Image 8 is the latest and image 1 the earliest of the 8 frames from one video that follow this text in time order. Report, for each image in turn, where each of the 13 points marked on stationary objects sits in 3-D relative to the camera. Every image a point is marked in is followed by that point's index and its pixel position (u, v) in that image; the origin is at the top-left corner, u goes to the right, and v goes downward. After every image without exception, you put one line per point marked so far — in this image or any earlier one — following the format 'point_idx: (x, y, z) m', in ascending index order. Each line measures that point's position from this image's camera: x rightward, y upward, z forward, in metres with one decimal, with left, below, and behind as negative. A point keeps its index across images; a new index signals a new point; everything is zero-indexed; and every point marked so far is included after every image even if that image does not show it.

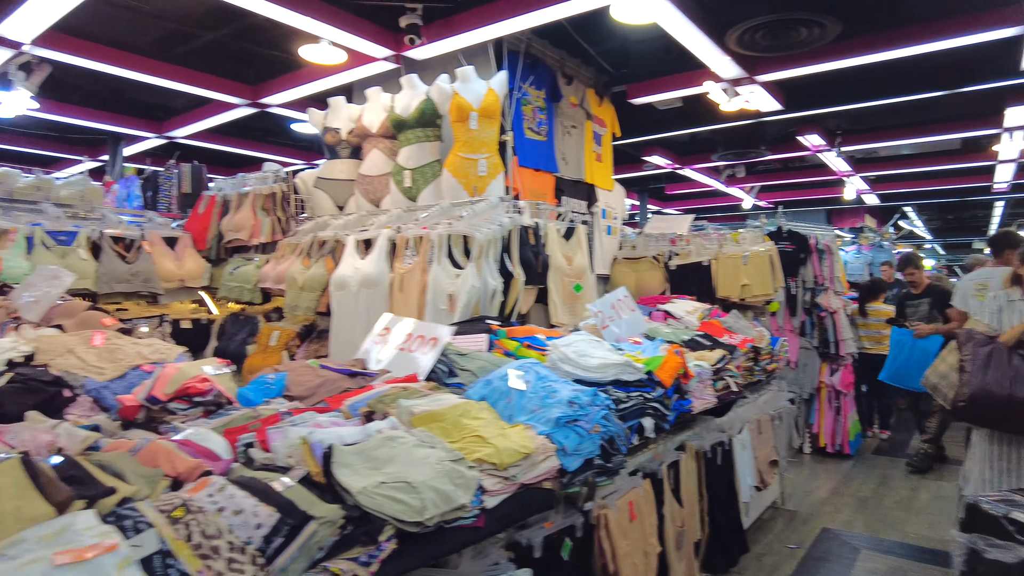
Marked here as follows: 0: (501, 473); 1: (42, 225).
0: (0.0, -0.4, +1.4) m
1: (-2.2, +0.3, +3.1) m
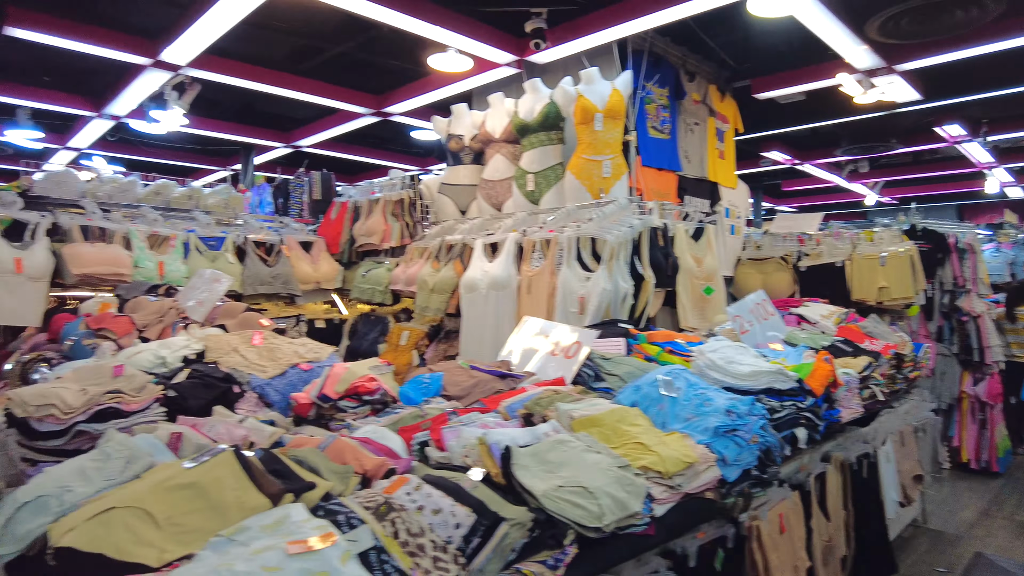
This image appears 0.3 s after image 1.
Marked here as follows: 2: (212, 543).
0: (+0.3, -0.4, +1.4) m
1: (-1.6, +0.3, +3.4) m
2: (-0.4, -0.4, +1.0) m
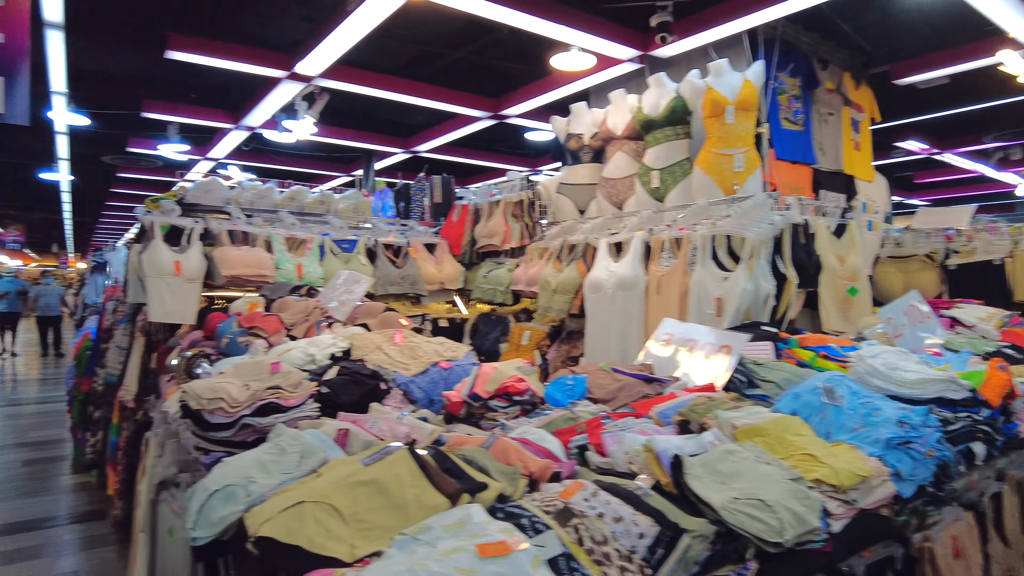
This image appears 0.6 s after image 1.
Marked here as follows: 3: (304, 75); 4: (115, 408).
0: (+0.7, -0.4, +1.3) m
1: (-1.0, +0.3, +3.5) m
2: (-0.2, -0.4, +1.0) m
3: (-1.2, +1.2, +3.9) m
4: (-2.2, -0.6, +3.6) m
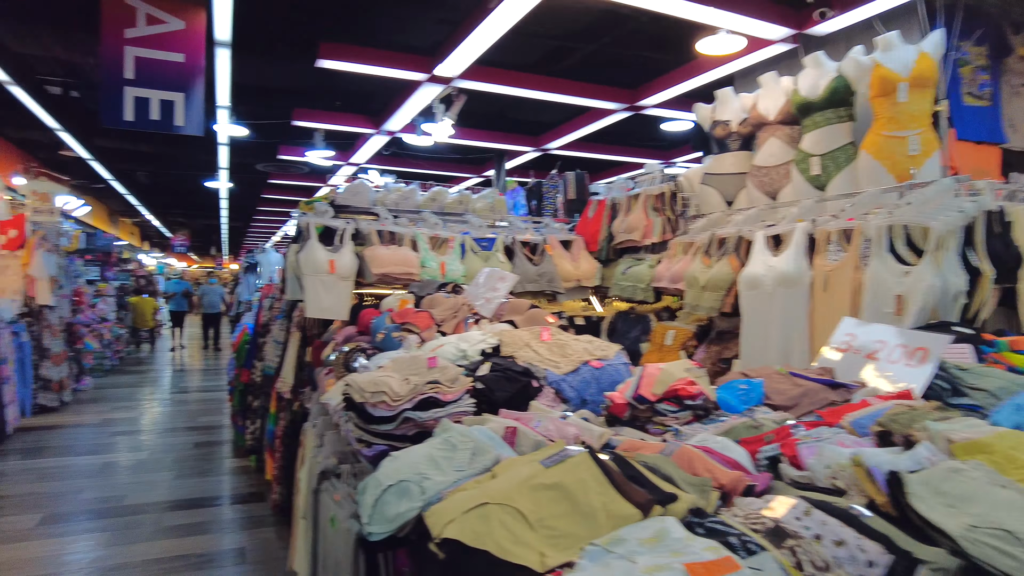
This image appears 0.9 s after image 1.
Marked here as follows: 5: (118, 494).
0: (+1.0, -0.4, +1.1) m
1: (-0.2, +0.3, +3.6) m
2: (+0.1, -0.4, +0.9) m
3: (-0.4, +1.2, +3.9) m
4: (-1.4, -0.6, +3.9) m
5: (-2.4, -1.3, +4.1) m
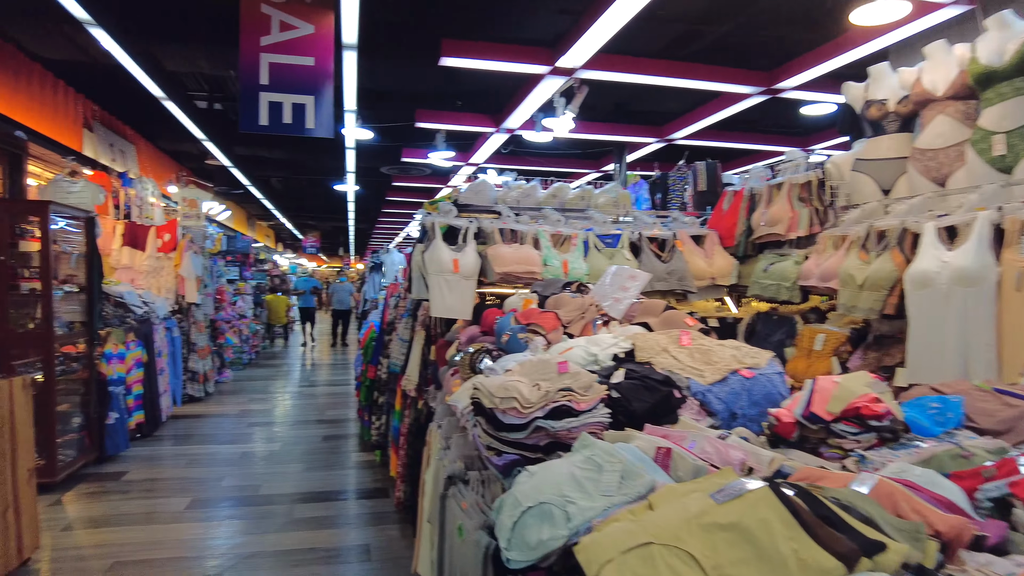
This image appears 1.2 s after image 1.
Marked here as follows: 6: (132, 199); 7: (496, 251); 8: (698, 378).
0: (+1.2, -0.4, +0.8) m
1: (+0.4, +0.3, +3.4) m
2: (+0.3, -0.4, +0.7) m
3: (+0.3, +1.3, +3.8) m
4: (-0.7, -0.6, +3.9) m
5: (-1.7, -1.3, +4.3) m
6: (-3.5, +0.8, +6.2) m
7: (-0.1, +0.2, +3.1) m
8: (+0.5, -0.3, +1.9) m
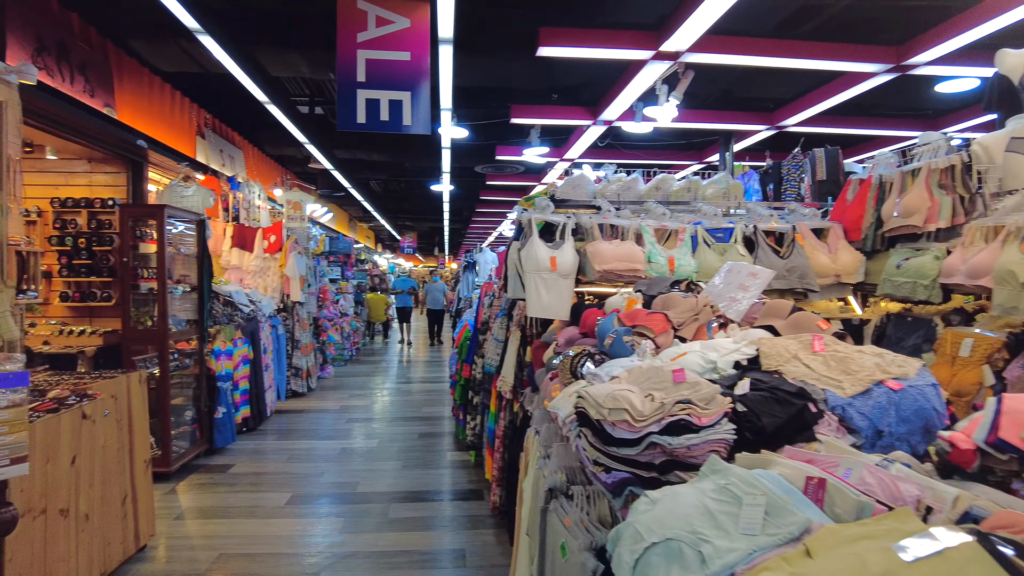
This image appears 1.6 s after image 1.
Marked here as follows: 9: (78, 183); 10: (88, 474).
0: (+1.3, -0.4, +0.5) m
1: (+0.9, +0.3, +3.2) m
2: (+0.4, -0.4, +0.5) m
3: (+0.8, +1.3, +3.6) m
4: (-0.1, -0.6, +3.8) m
5: (-1.0, -1.3, +4.4) m
6: (-2.6, +0.8, +6.5) m
7: (+0.4, +0.2, +2.9) m
8: (+0.8, -0.3, +1.6) m
9: (-3.3, +0.8, +5.1) m
10: (-1.7, -0.7, +2.6) m
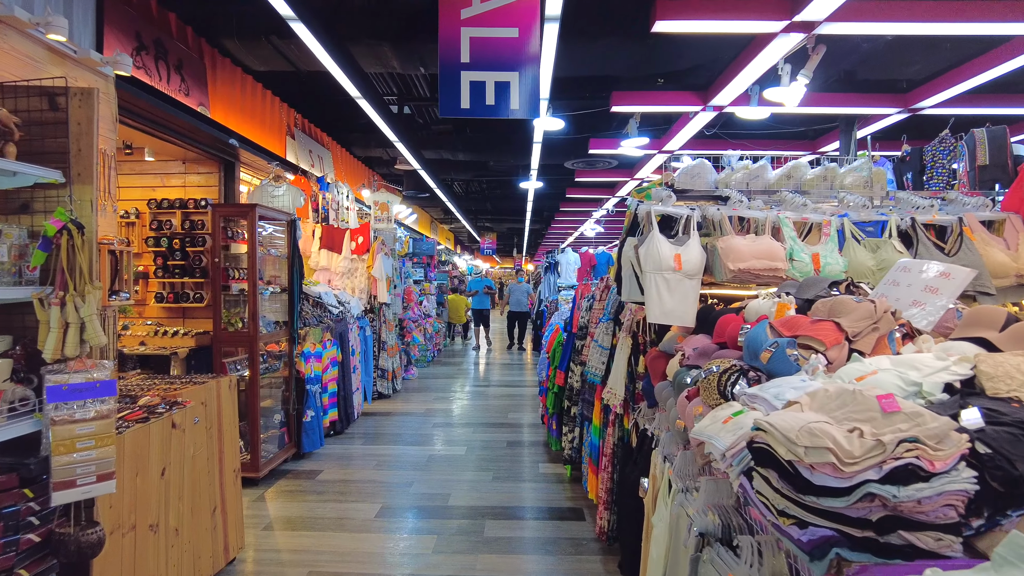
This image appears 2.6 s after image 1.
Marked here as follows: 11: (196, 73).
0: (+1.5, -0.4, 0.0) m
1: (+1.4, +0.3, +2.7) m
2: (+0.6, -0.4, +0.2) m
3: (+1.4, +1.2, +3.1) m
4: (+0.4, -0.6, +3.5) m
5: (-0.4, -1.3, +4.2) m
6: (-1.8, +0.8, +6.4) m
7: (+0.8, +0.2, +2.5) m
8: (+1.1, -0.3, +1.2) m
9: (-2.6, +0.8, +5.1) m
10: (-1.2, -0.7, +2.4) m
11: (-2.0, +1.4, +4.3) m
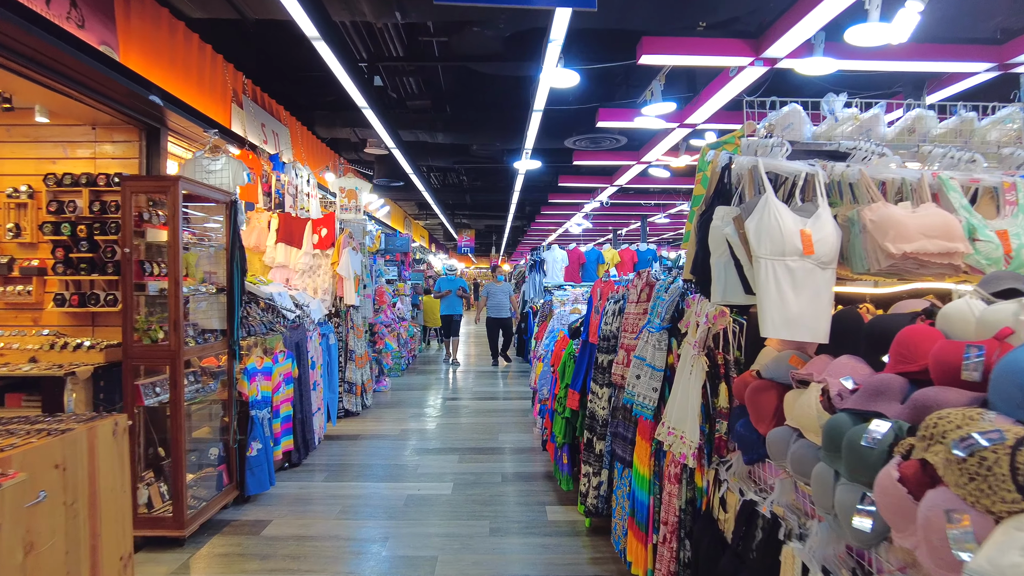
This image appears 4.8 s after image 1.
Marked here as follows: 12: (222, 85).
0: (+1.7, -0.4, -0.9) m
1: (+1.5, +0.3, +1.8) m
2: (+0.8, -0.3, -0.8) m
3: (+1.4, +1.3, +2.2) m
4: (+0.5, -0.6, +2.6) m
5: (-0.4, -1.3, +3.2) m
6: (-1.8, +0.8, +5.4) m
7: (+0.9, +0.2, +1.6) m
8: (+1.3, -0.2, +0.3) m
9: (-2.6, +0.8, +4.0) m
10: (-1.1, -0.7, +1.4) m
11: (-2.0, +1.4, +3.2) m
12: (-2.0, +1.4, +4.6) m
